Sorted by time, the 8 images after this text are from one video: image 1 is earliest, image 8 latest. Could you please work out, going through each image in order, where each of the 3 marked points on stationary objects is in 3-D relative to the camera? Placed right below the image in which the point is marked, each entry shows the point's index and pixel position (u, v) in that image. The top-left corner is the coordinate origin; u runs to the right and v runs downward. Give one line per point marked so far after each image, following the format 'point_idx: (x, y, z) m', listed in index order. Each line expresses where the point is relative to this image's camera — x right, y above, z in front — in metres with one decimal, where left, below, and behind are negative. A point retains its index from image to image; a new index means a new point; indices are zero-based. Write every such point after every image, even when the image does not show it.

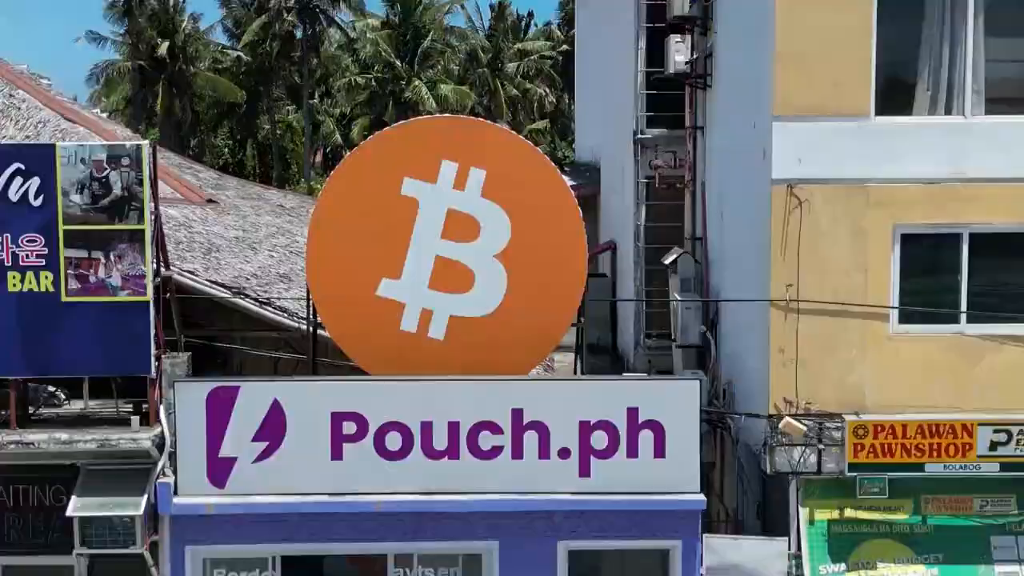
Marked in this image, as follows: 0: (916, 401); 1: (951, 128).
0: (+2.2, -0.6, +6.9) m
1: (+2.4, +0.9, +6.7) m
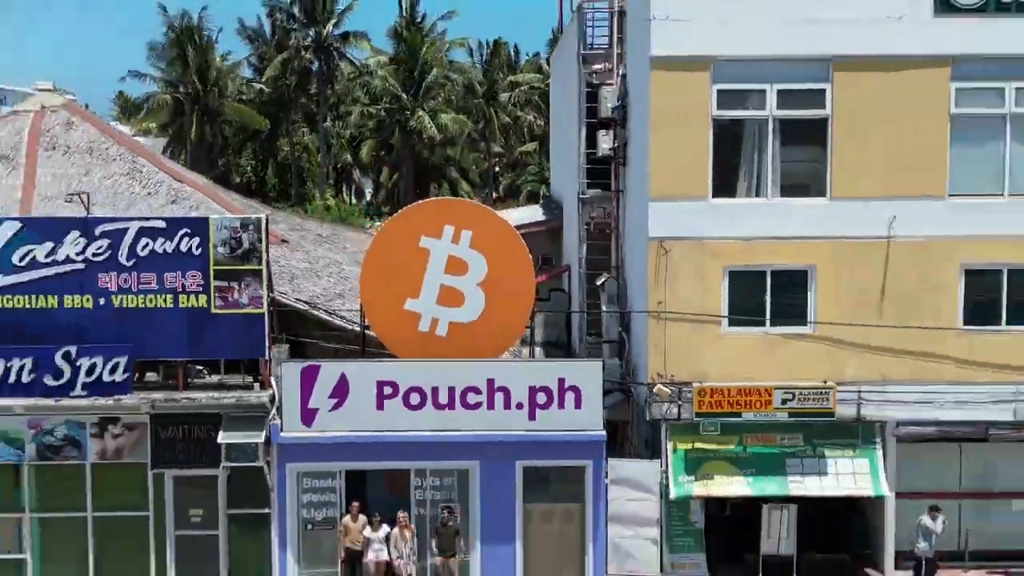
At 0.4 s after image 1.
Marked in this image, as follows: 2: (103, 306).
0: (+2.0, -0.7, +11.1) m
1: (+2.2, +0.7, +10.9) m
2: (-3.5, -0.2, +10.9) m
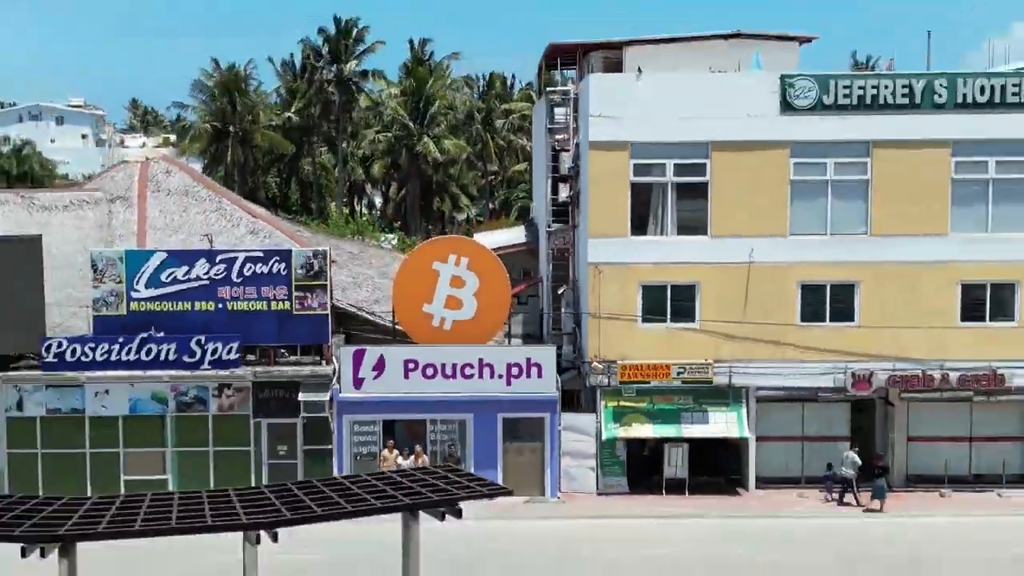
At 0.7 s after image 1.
0: (+1.8, -0.9, +16.4) m
1: (+1.9, +0.6, +16.2) m
2: (-3.8, -0.3, +16.1) m
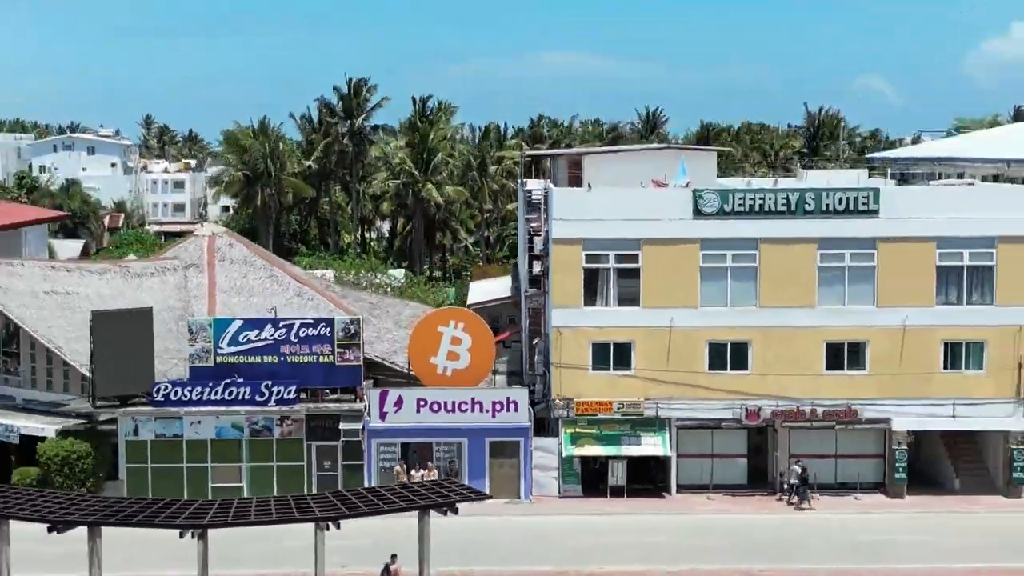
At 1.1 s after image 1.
0: (+1.5, -1.9, +22.2) m
1: (+1.7, -0.4, +22.1) m
2: (-4.0, -1.3, +22.0) m
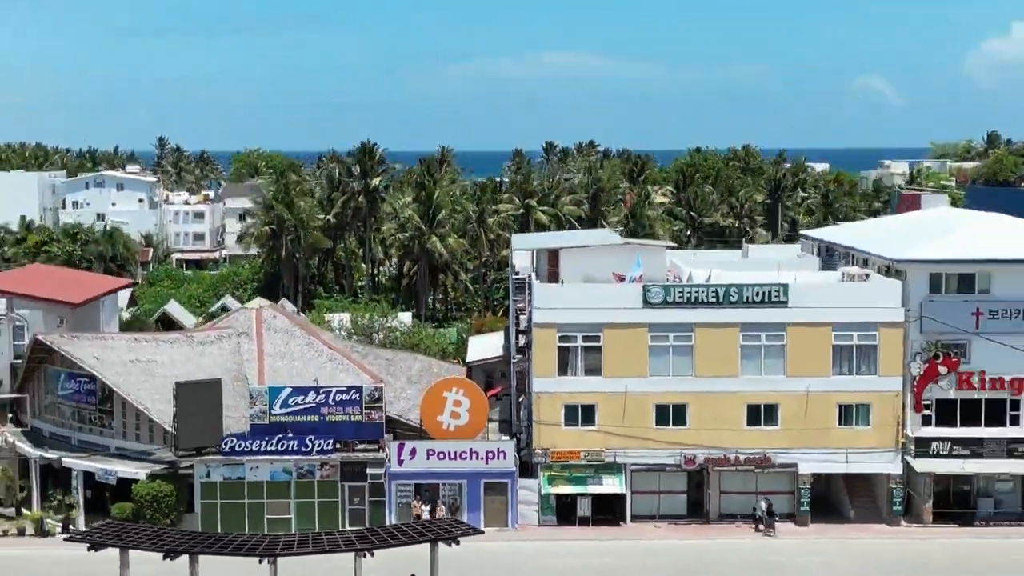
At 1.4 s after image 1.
0: (+1.3, -3.6, +28.4) m
1: (+1.4, -2.1, +28.2) m
2: (-4.3, -3.0, +28.2) m
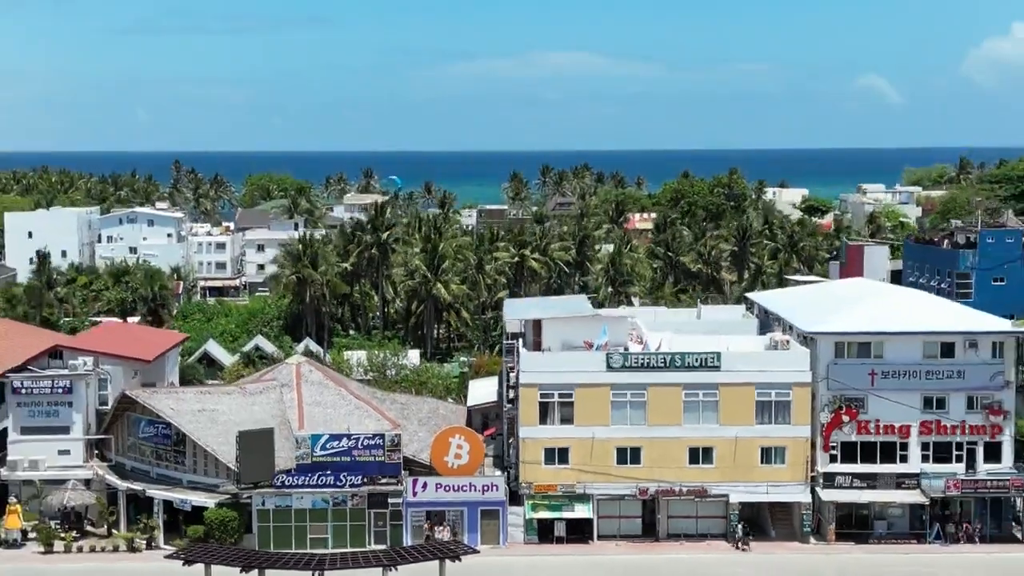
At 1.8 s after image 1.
0: (+1.0, -5.5, +35.9) m
1: (+1.2, -4.0, +35.7) m
2: (-4.5, -4.9, +35.7) m
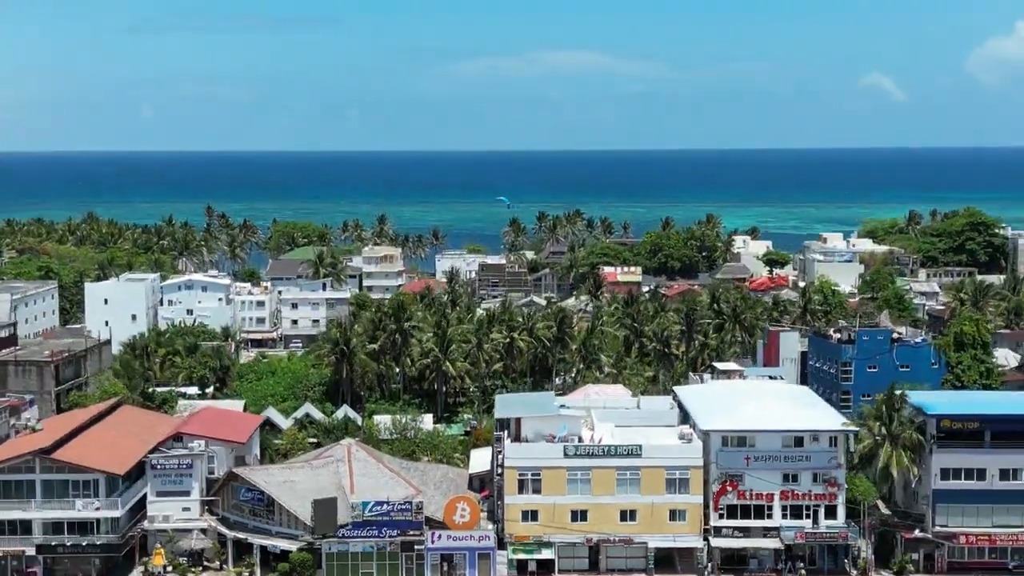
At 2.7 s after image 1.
0: (+0.5, -10.2, +52.5) m
1: (+0.6, -8.7, +52.3) m
2: (-5.1, -9.6, +52.3) m
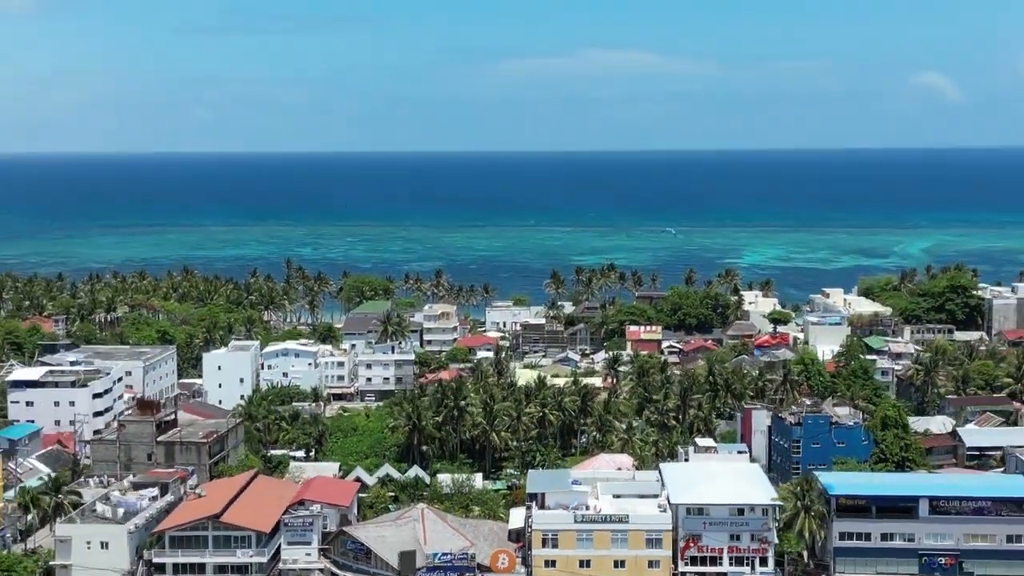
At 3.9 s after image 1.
0: (+2.0, -17.1, +74.9) m
1: (+2.1, -15.7, +74.7) m
2: (-3.5, -16.6, +74.9) m
